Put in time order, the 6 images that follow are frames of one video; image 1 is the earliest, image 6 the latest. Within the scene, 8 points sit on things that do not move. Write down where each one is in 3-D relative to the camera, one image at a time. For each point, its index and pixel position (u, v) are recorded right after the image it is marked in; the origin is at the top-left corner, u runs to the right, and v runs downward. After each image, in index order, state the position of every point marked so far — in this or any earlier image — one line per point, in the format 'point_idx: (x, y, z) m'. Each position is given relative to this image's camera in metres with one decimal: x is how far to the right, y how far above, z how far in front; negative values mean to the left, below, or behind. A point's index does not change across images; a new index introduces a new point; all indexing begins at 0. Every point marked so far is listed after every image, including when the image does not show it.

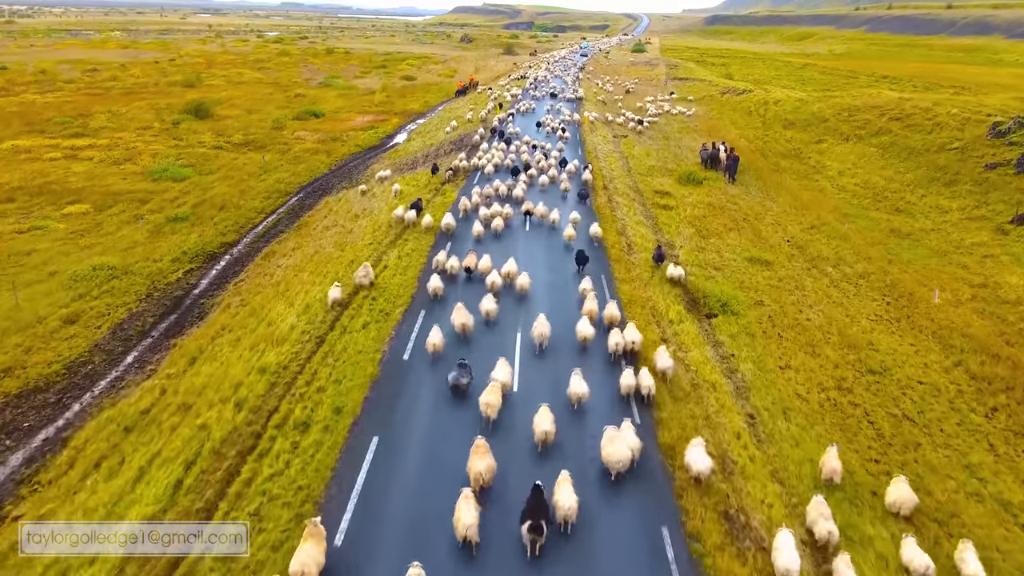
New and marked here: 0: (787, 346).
0: (+7.9, -1.6, +19.1) m
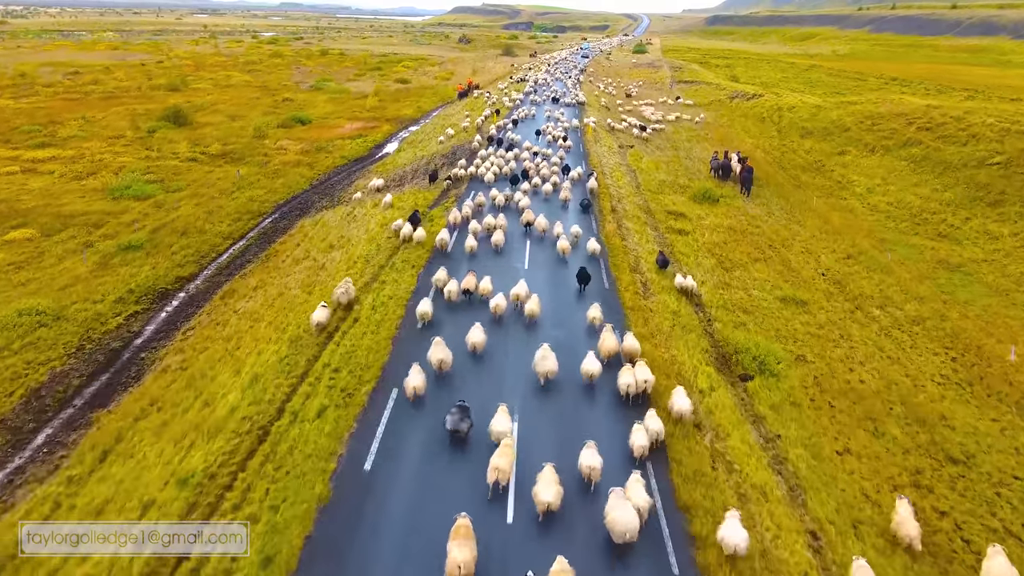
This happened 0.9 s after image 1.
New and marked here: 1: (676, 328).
0: (+7.8, -3.1, +15.7) m
1: (+4.7, -1.1, +19.1) m
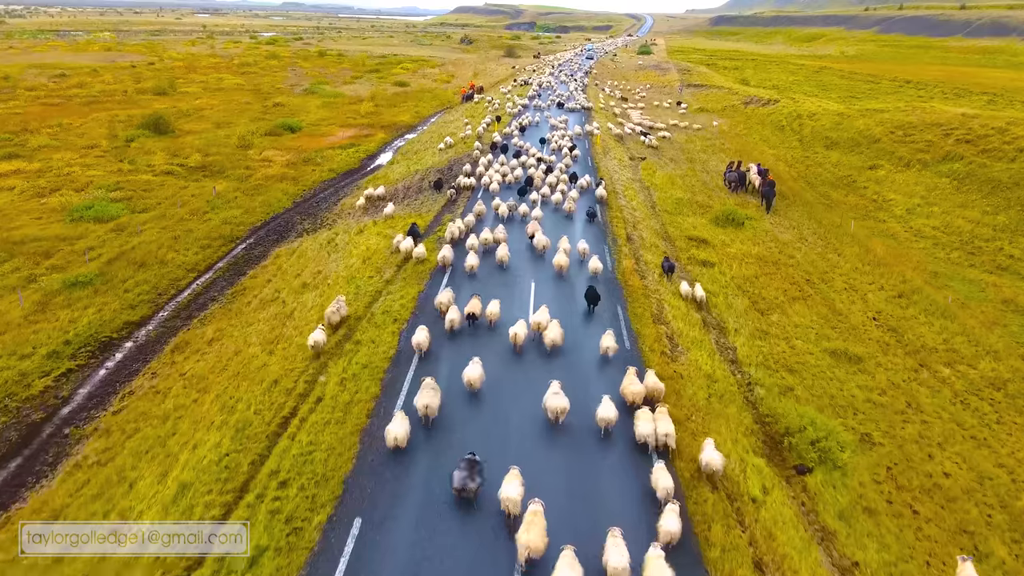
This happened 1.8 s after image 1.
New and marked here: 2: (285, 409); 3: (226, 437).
0: (+7.8, -4.6, +12.3) m
1: (+4.7, -2.6, +15.8) m
2: (-4.7, -2.5, +13.9) m
3: (-5.6, -2.9, +13.2) m
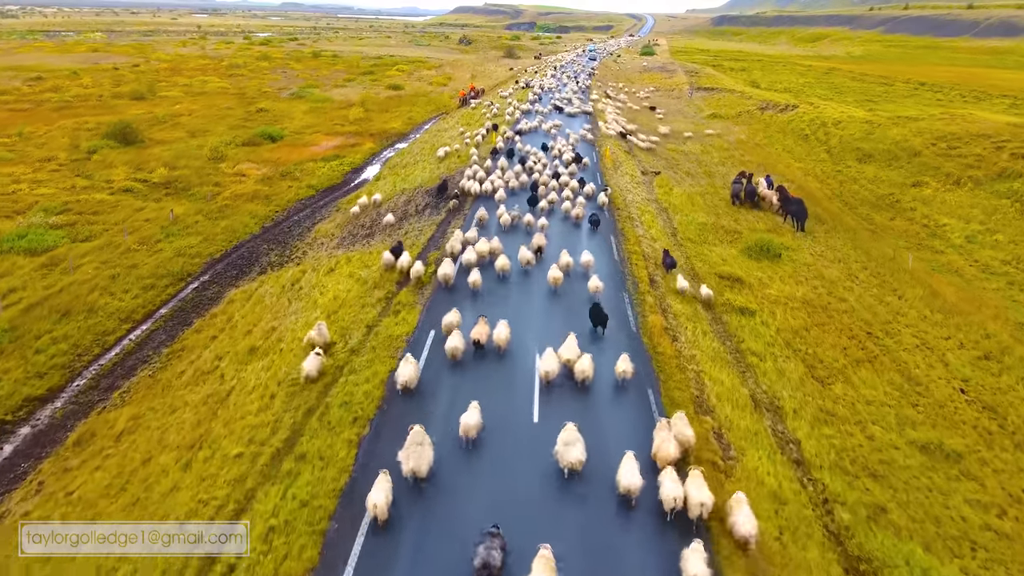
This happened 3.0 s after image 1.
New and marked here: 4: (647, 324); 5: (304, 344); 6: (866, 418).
0: (+7.8, -6.2, +8.1) m
1: (+4.7, -4.3, +11.6) m
2: (-4.7, -4.1, +9.7) m
3: (-5.6, -4.5, +9.0) m
4: (+3.7, -1.2, +18.1) m
5: (-5.2, -1.4, +16.7) m
6: (+8.3, -3.1, +15.8) m
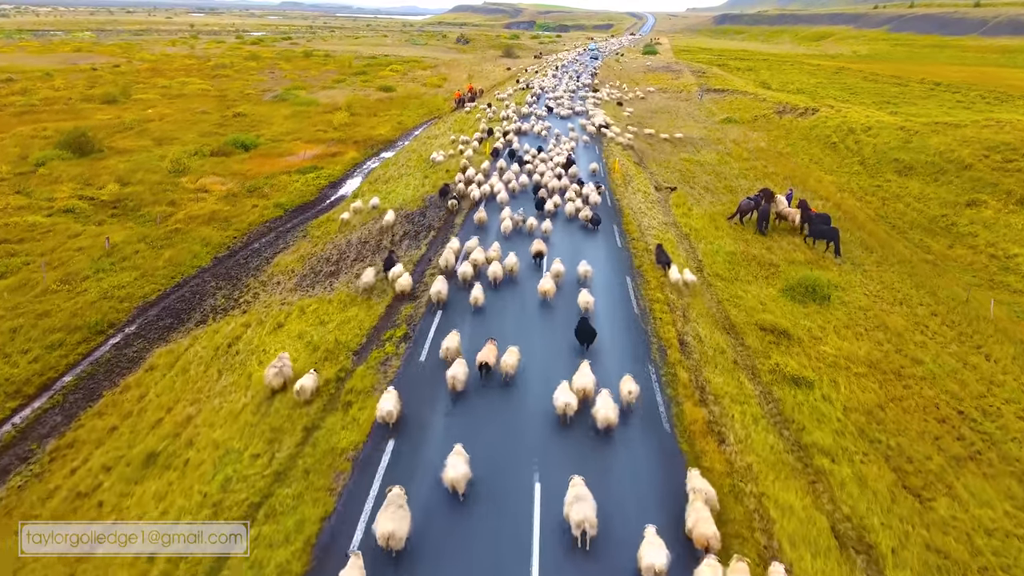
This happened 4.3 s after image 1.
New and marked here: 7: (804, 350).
0: (+7.6, -7.8, +3.7) m
1: (+4.5, -5.9, +7.2) m
2: (-4.9, -5.7, +5.3) m
3: (-5.8, -6.2, +4.6) m
4: (+3.5, -2.8, +13.7) m
5: (-5.3, -3.0, +12.3) m
6: (+8.1, -4.6, +11.4) m
7: (+7.9, -1.7, +18.1) m
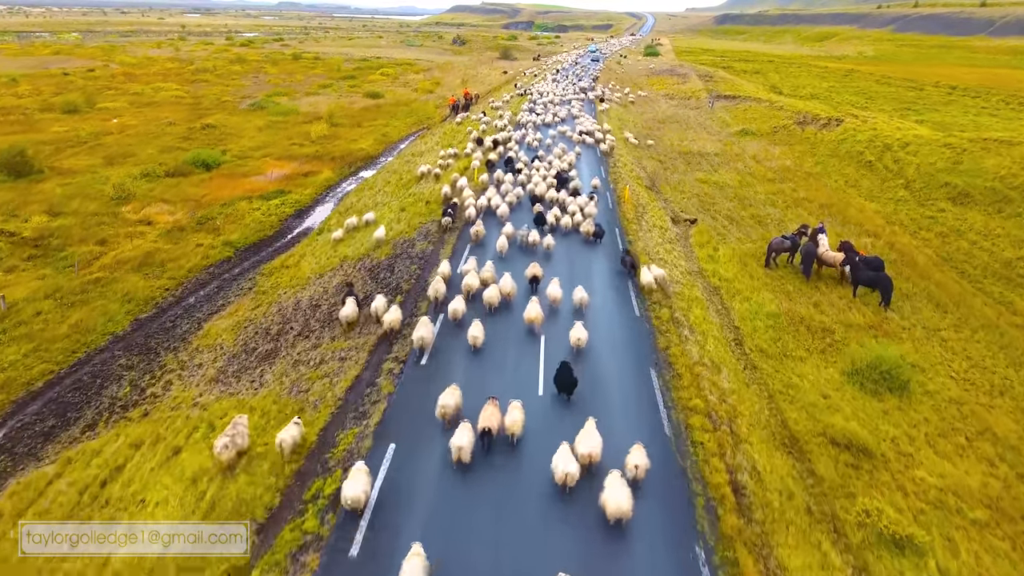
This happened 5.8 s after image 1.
0: (+7.3, -10.0, -1.1) m
1: (+4.3, -8.0, +2.4) m
2: (-5.1, -7.9, +0.5) m
3: (-6.1, -8.3, -0.3) m
4: (+3.2, -4.9, +8.8) m
5: (-5.6, -5.2, +7.5) m
6: (+7.8, -6.8, +6.5) m
7: (+7.6, -3.8, +13.3) m
